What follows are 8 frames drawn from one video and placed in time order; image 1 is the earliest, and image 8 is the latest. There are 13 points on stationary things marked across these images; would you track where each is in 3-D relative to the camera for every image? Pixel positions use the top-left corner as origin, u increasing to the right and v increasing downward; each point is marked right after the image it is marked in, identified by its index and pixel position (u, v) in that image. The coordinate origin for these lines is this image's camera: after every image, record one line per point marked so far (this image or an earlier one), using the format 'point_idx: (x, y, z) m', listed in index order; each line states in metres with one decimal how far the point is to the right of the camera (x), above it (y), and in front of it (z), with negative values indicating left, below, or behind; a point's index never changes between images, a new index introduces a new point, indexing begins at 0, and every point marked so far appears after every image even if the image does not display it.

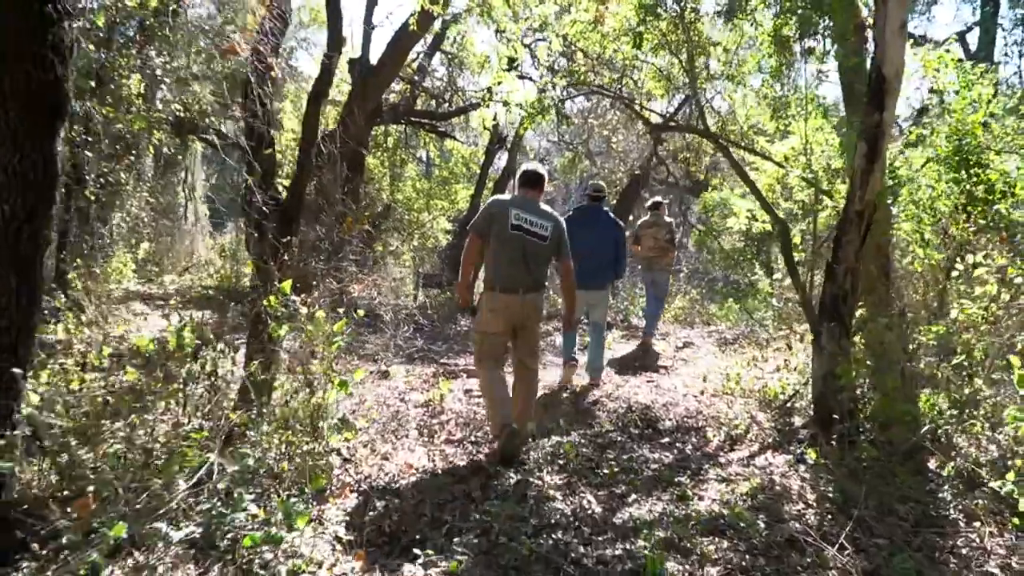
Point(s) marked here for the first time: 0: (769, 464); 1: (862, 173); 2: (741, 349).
0: (+1.5, -1.0, +4.8) m
1: (+2.0, +0.7, +5.0) m
2: (+2.5, -0.7, +9.6) m
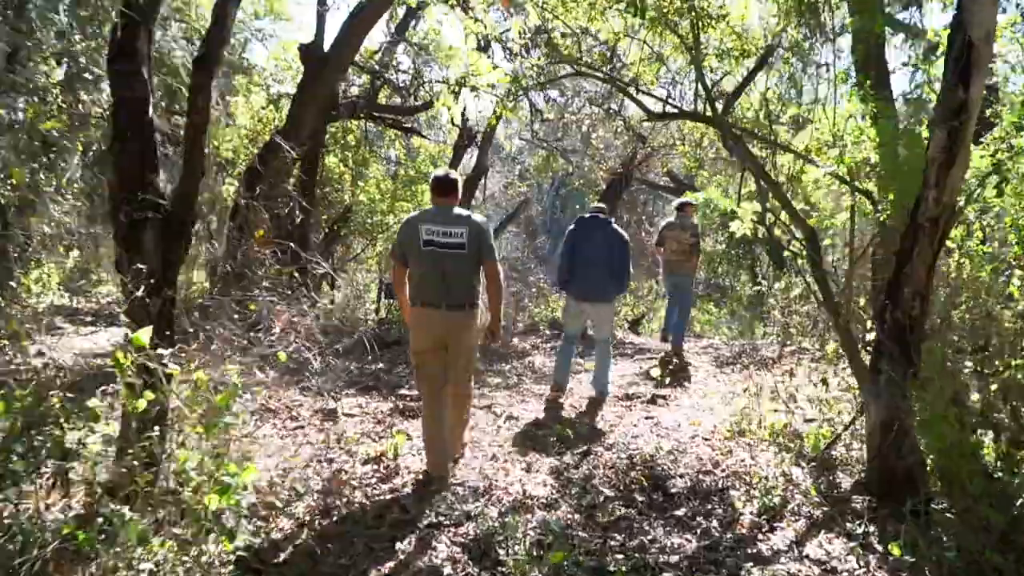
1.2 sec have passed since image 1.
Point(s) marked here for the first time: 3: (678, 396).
0: (+1.3, -1.1, +3.7) m
1: (+1.9, +0.5, +3.8) m
2: (+2.3, -0.8, +8.4) m
3: (+1.4, -0.9, +7.2) m
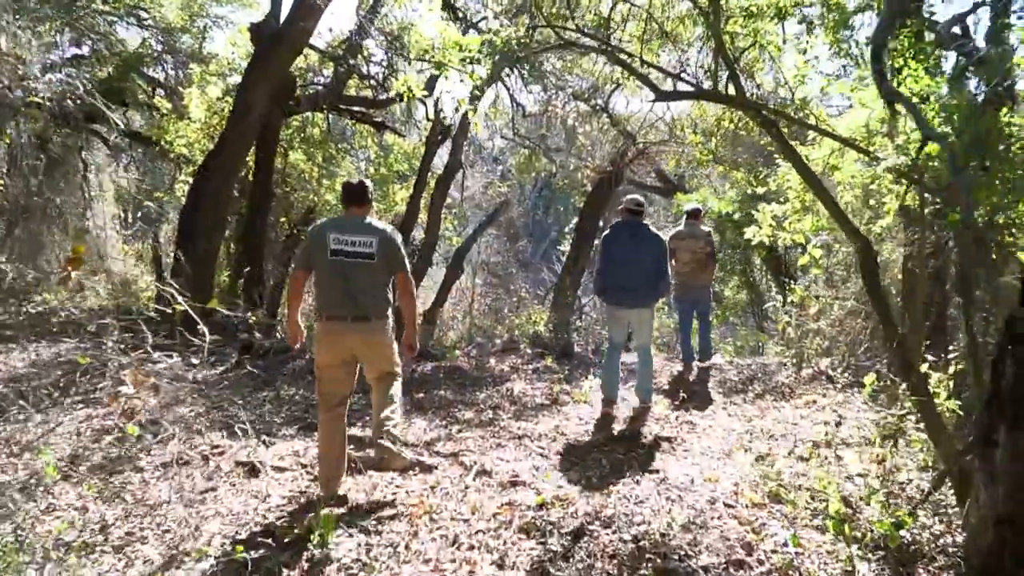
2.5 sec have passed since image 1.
0: (+1.2, -1.3, +2.4) m
1: (+1.8, +0.4, +2.6) m
2: (+2.1, -1.0, +7.2) m
3: (+1.2, -1.1, +6.0) m
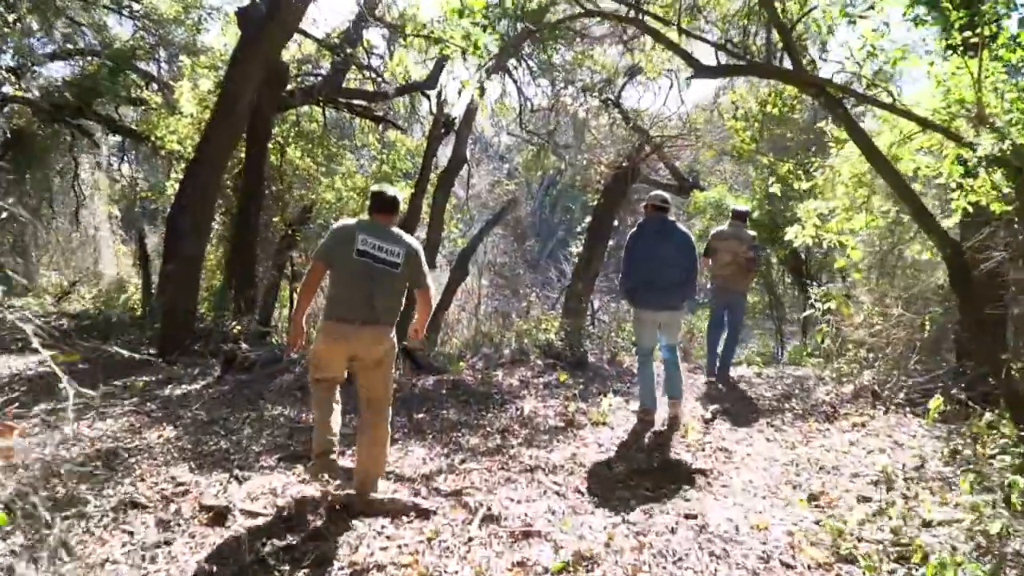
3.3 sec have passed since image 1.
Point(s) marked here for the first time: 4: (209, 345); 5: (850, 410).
0: (+1.3, -1.3, +1.7) m
1: (+1.8, +0.3, +1.9) m
2: (+2.1, -1.0, +6.4) m
3: (+1.3, -1.1, +5.2) m
4: (-3.2, -0.6, +9.1) m
5: (+2.6, -1.0, +6.7) m
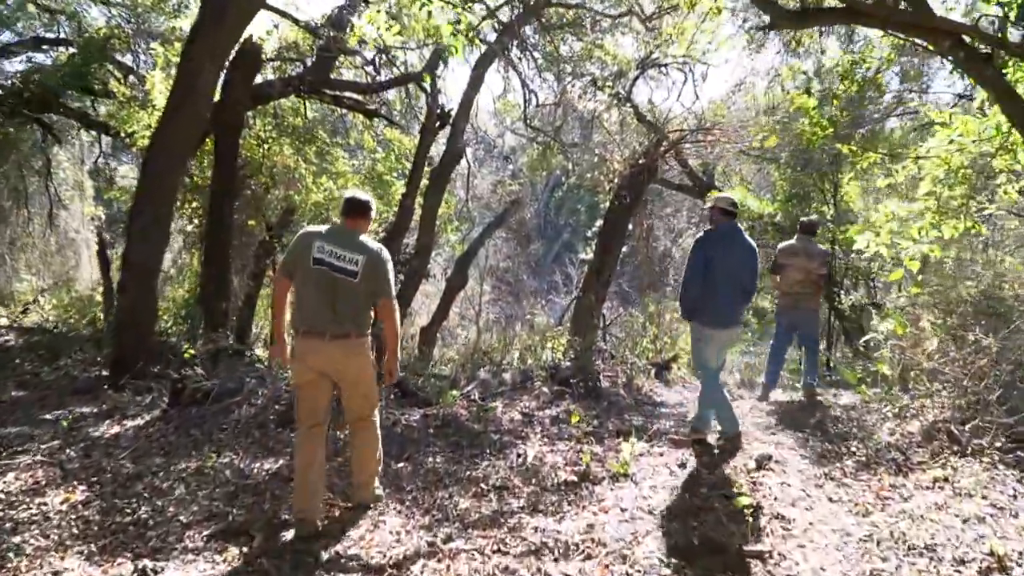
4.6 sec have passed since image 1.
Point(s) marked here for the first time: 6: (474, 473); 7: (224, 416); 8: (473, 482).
0: (+1.2, -1.5, +0.5) m
1: (+1.8, +0.2, +0.7) m
2: (+2.1, -1.2, +5.2) m
3: (+1.3, -1.2, +4.0) m
4: (-3.2, -0.7, +7.9) m
5: (+2.6, -1.1, +5.5) m
6: (-0.2, -1.1, +5.1) m
7: (-2.0, -0.9, +6.0) m
8: (-0.2, -1.1, +5.0) m
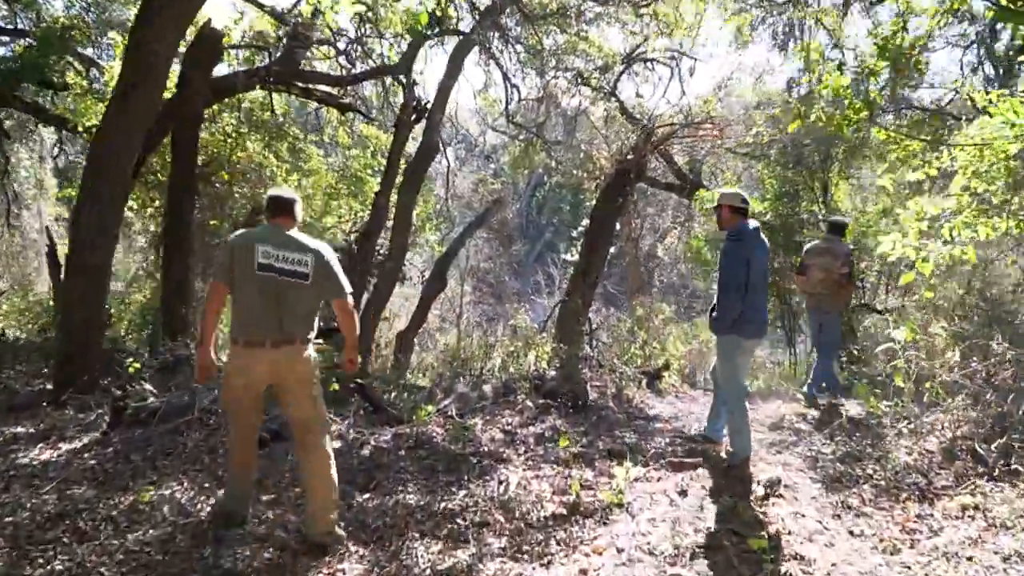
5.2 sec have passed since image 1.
0: (+1.2, -1.5, -0.1) m
1: (+1.8, +0.2, +0.1) m
2: (+2.0, -1.2, +4.7) m
3: (+1.2, -1.3, +3.4) m
4: (-3.3, -0.8, +7.3) m
5: (+2.5, -1.1, +5.0) m
6: (-0.3, -1.1, +4.5) m
7: (-2.1, -0.9, +5.4) m
8: (-0.3, -1.2, +4.4) m
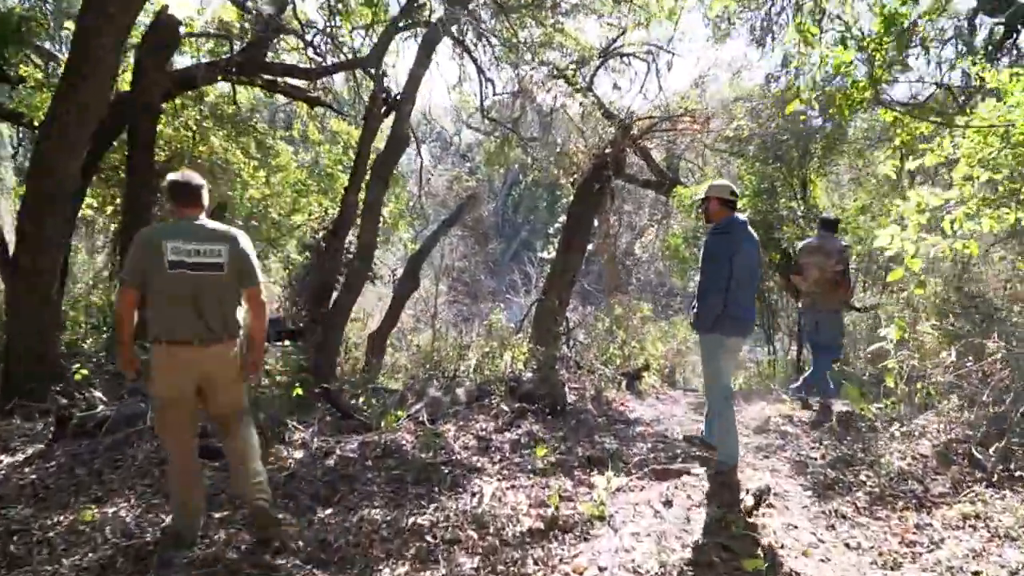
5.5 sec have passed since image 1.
0: (+1.2, -1.5, -0.4) m
1: (+1.8, +0.2, -0.2) m
2: (+1.9, -1.2, +4.4) m
3: (+1.1, -1.3, +3.1) m
4: (-3.5, -0.8, +6.8) m
5: (+2.4, -1.1, +4.7) m
6: (-0.5, -1.1, +4.2) m
7: (-2.3, -0.9, +5.0) m
8: (-0.5, -1.2, +4.1) m
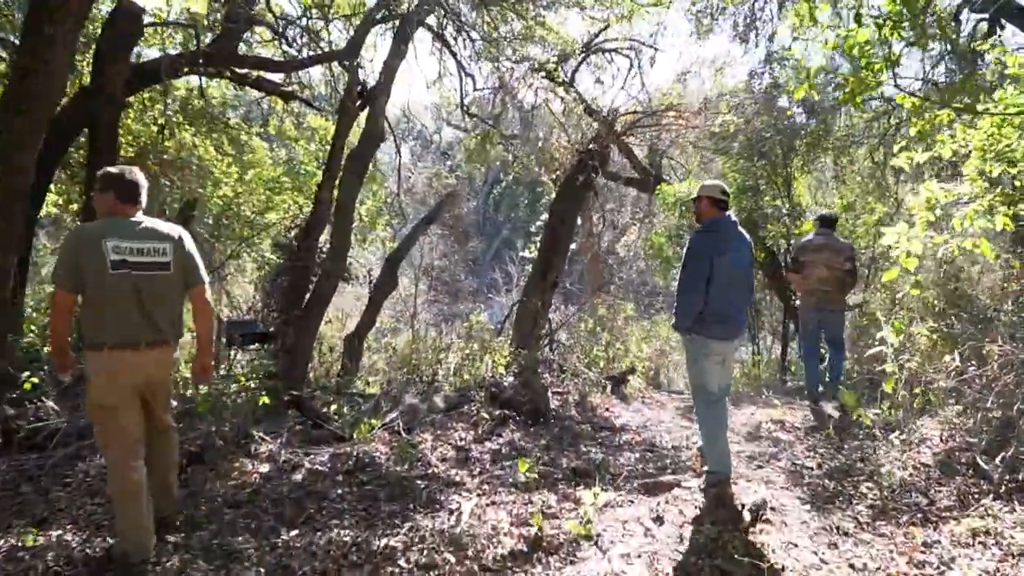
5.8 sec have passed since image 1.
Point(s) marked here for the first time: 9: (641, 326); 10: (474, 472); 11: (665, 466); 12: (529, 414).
0: (+1.3, -1.5, -0.6) m
1: (+1.8, +0.2, -0.4) m
2: (+1.8, -1.2, +4.2) m
3: (+1.0, -1.3, +2.9) m
4: (-3.7, -0.8, +6.5) m
5: (+2.3, -1.1, +4.5) m
6: (-0.5, -1.2, +3.9) m
7: (-2.4, -1.0, +4.7) m
8: (-0.5, -1.2, +3.8) m
9: (+2.0, -0.6, +13.1) m
10: (-0.2, -1.1, +4.9) m
11: (+0.9, -1.1, +5.2) m
12: (+0.1, -0.9, +6.4) m
